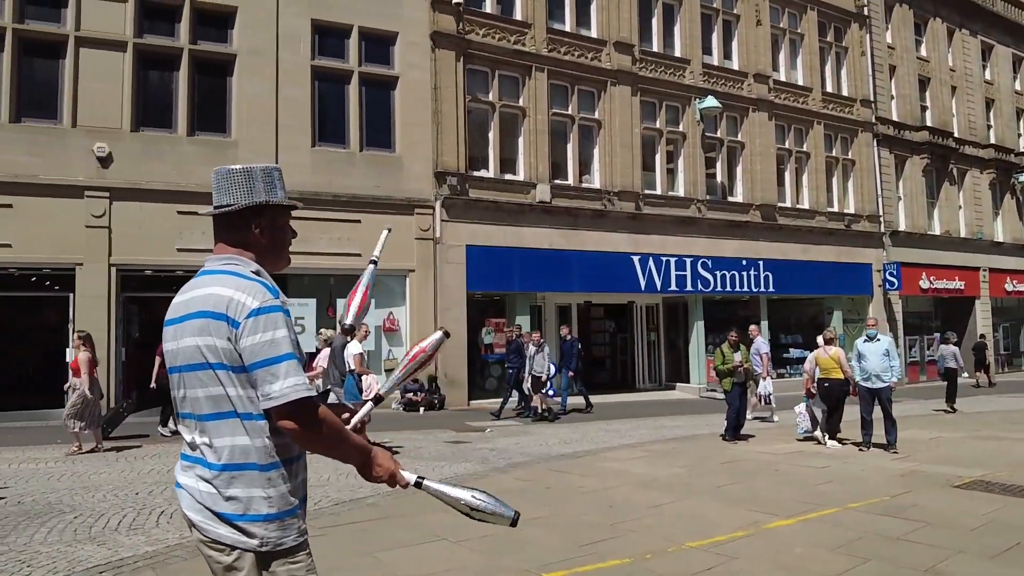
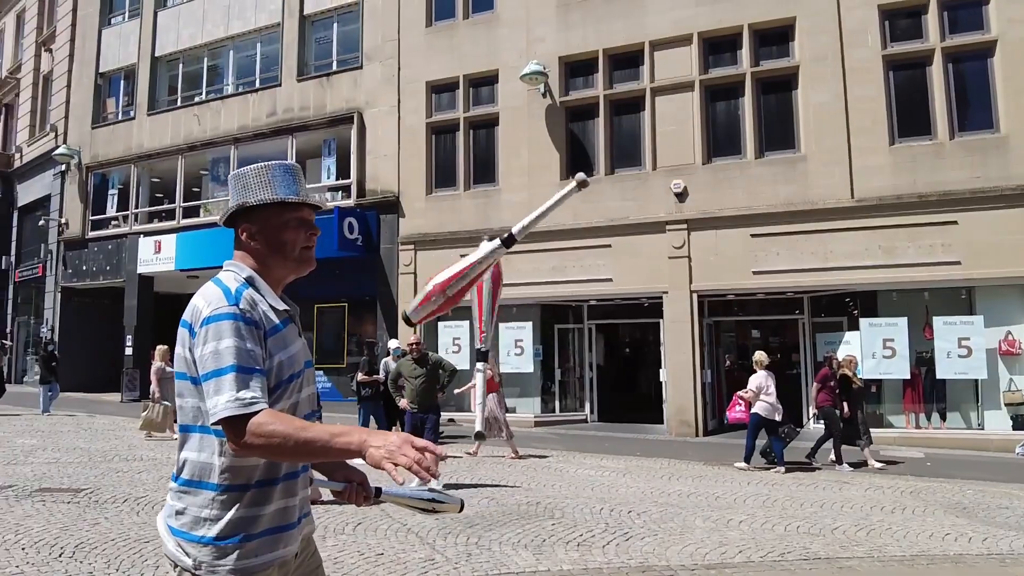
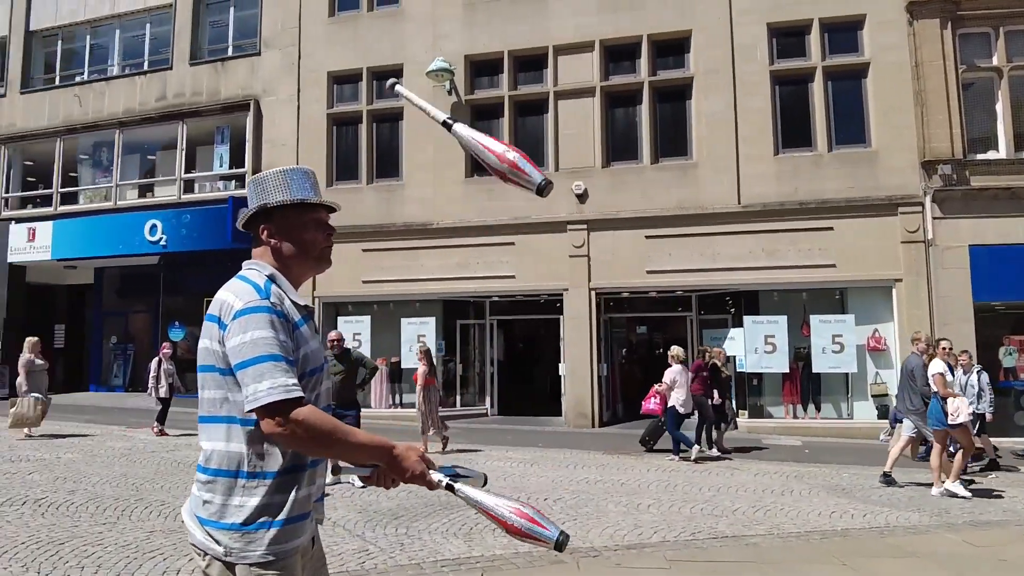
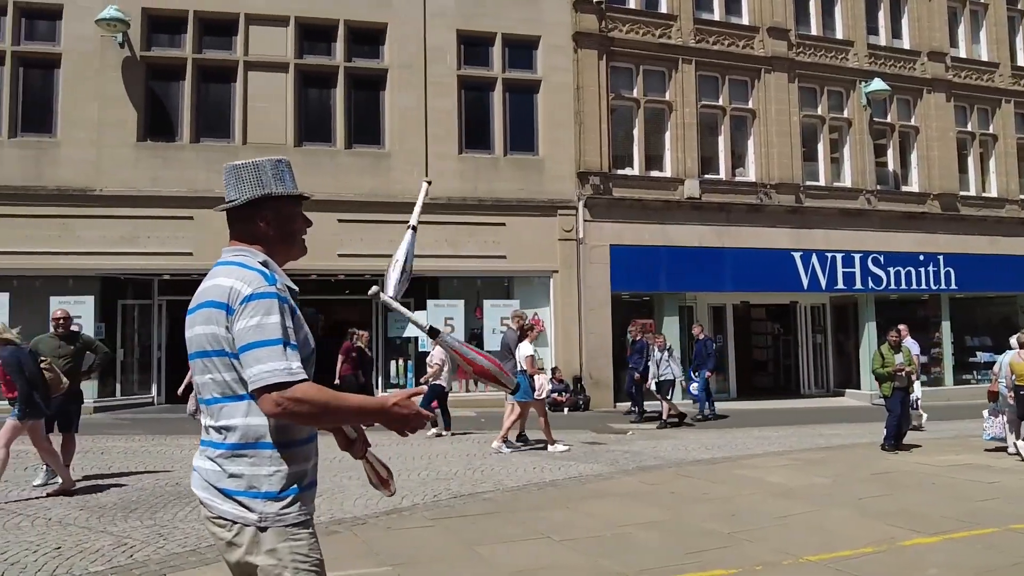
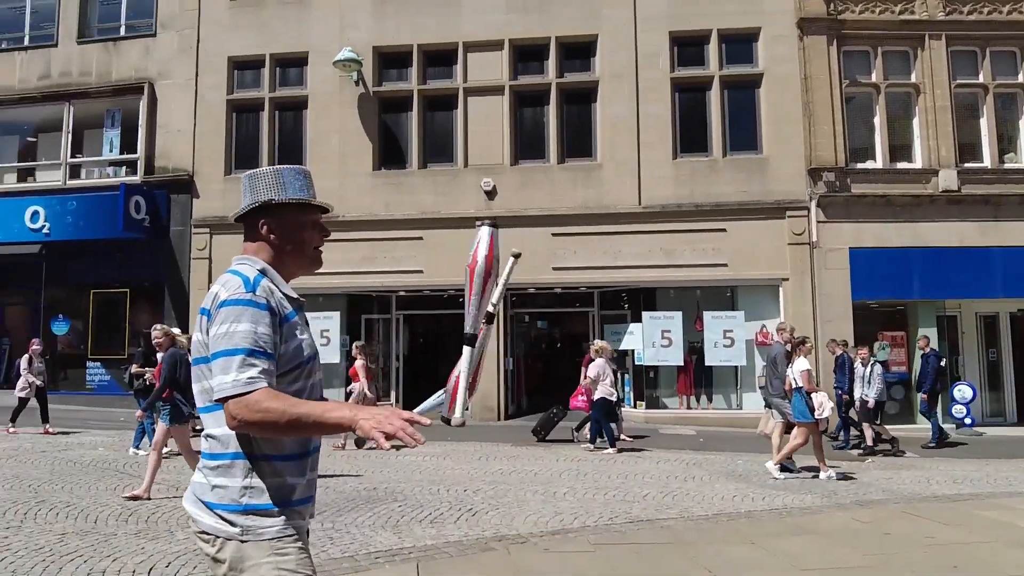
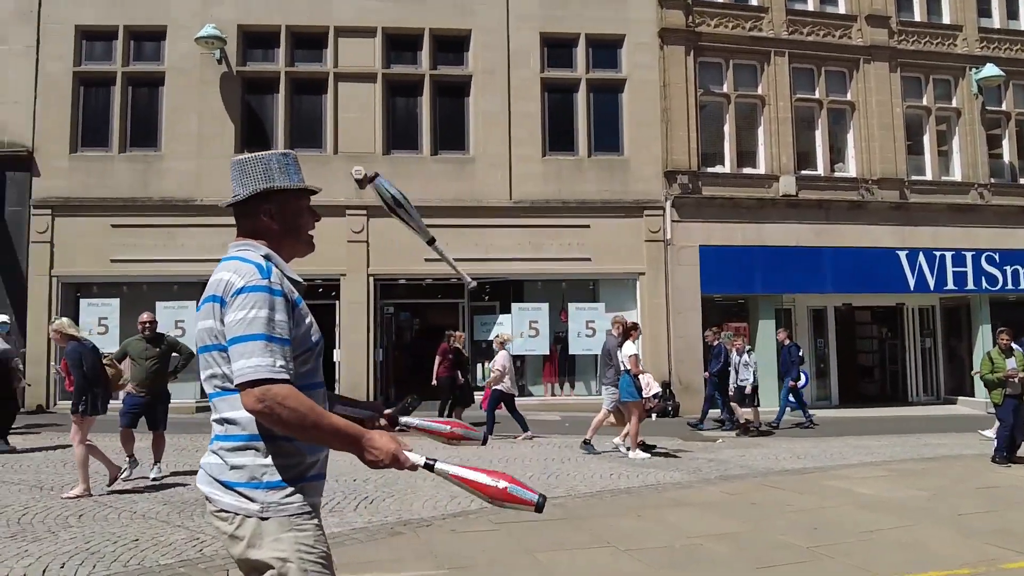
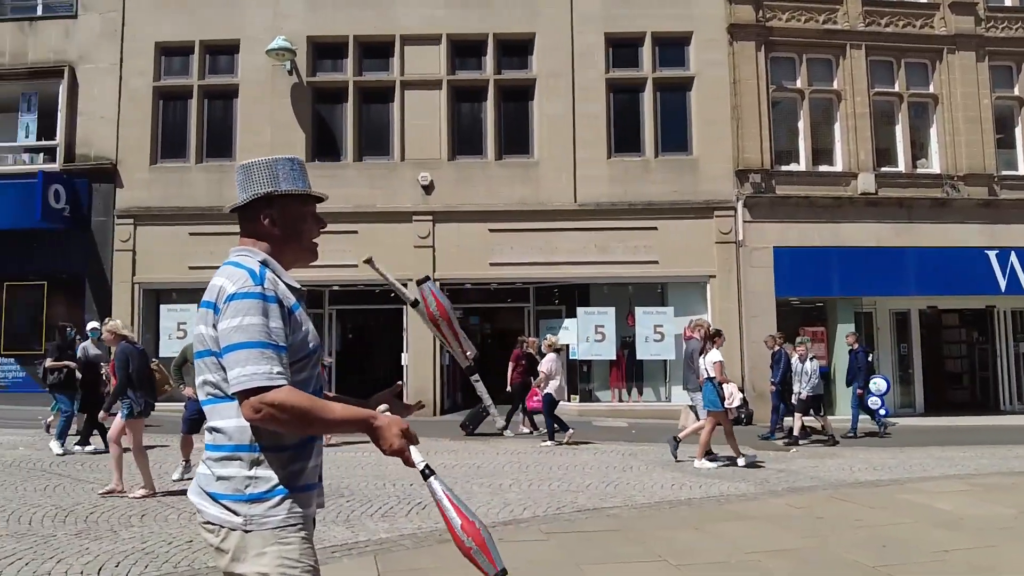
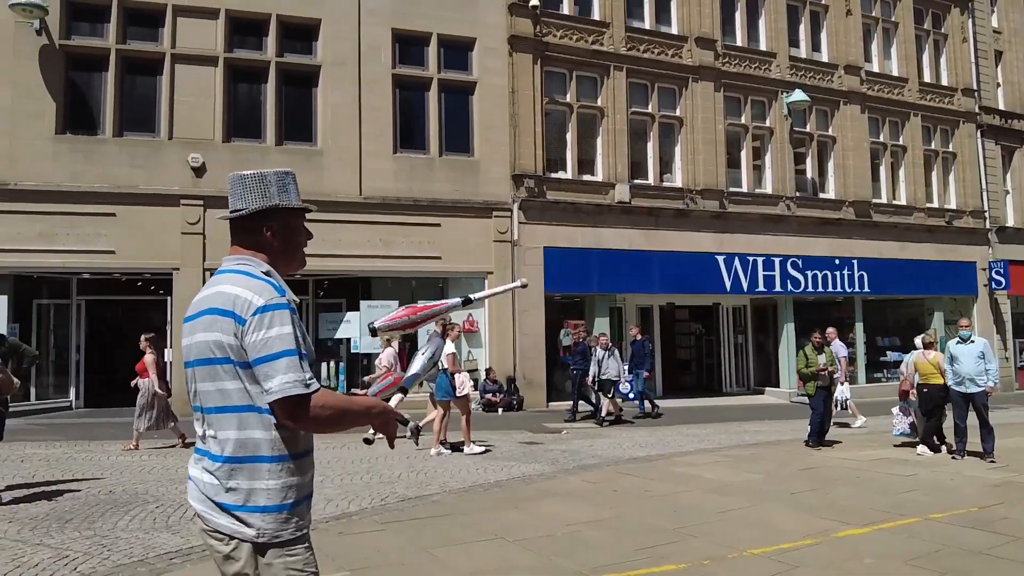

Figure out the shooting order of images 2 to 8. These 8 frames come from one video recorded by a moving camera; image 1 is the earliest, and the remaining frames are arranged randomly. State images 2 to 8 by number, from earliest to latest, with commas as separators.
8, 4, 6, 7, 5, 3, 2
